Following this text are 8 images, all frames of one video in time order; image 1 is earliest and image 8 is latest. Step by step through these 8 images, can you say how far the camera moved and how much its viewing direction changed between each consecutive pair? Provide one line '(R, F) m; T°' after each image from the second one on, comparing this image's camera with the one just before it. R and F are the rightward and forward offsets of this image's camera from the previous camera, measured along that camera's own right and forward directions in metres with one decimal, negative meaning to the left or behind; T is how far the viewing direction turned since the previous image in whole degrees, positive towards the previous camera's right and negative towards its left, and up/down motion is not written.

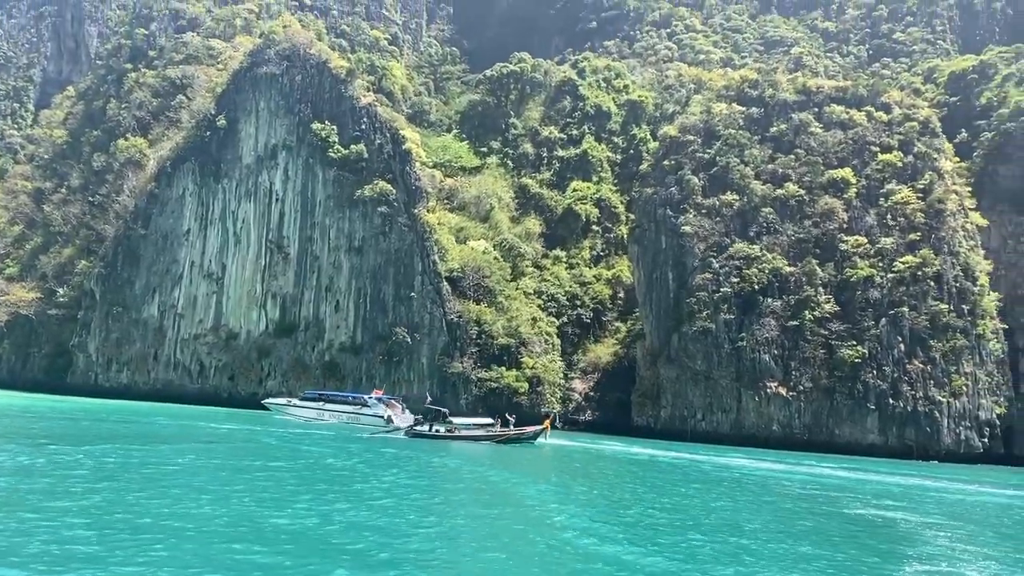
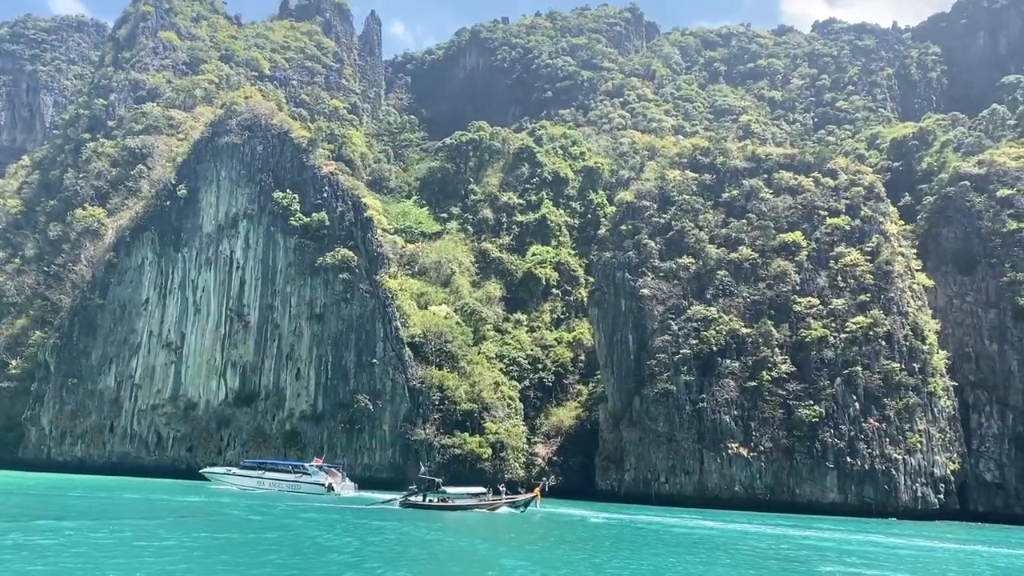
(-0.1, -0.3) m; +3°
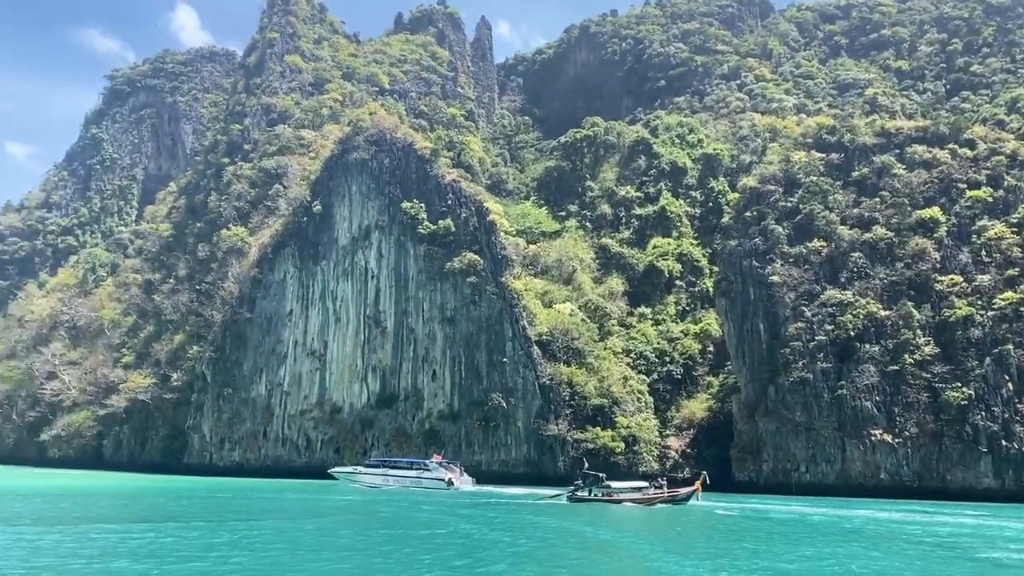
(-0.2, -0.5) m; -8°
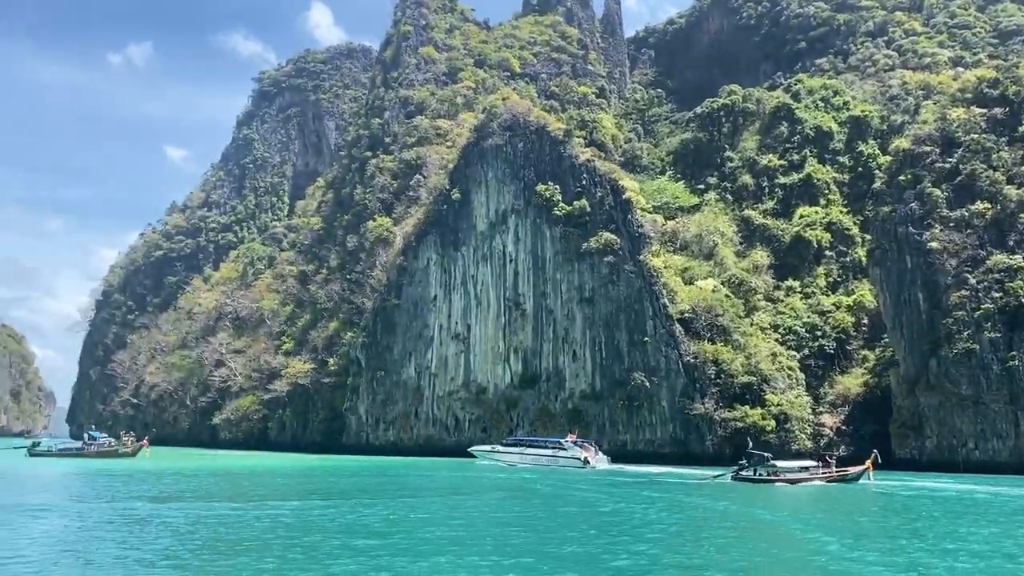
(-0.1, -0.1) m; -9°
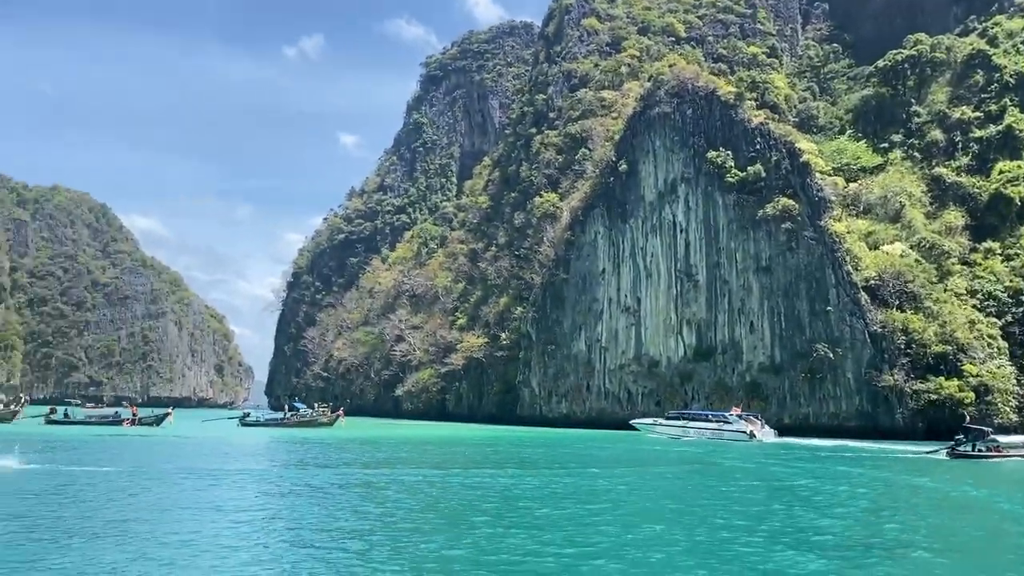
(-0.2, -0.1) m; -11°
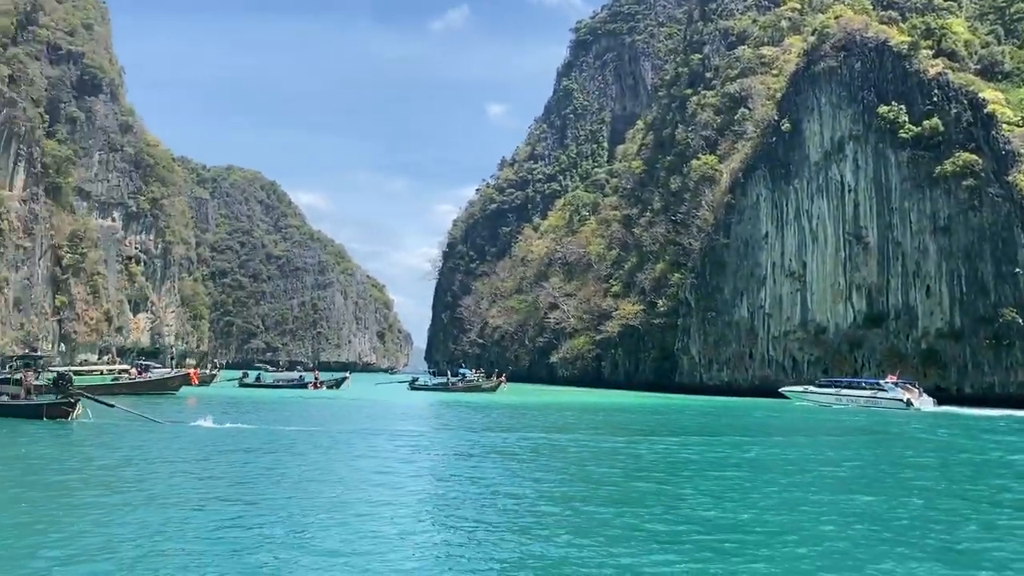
(-0.4, -0.2) m; -10°
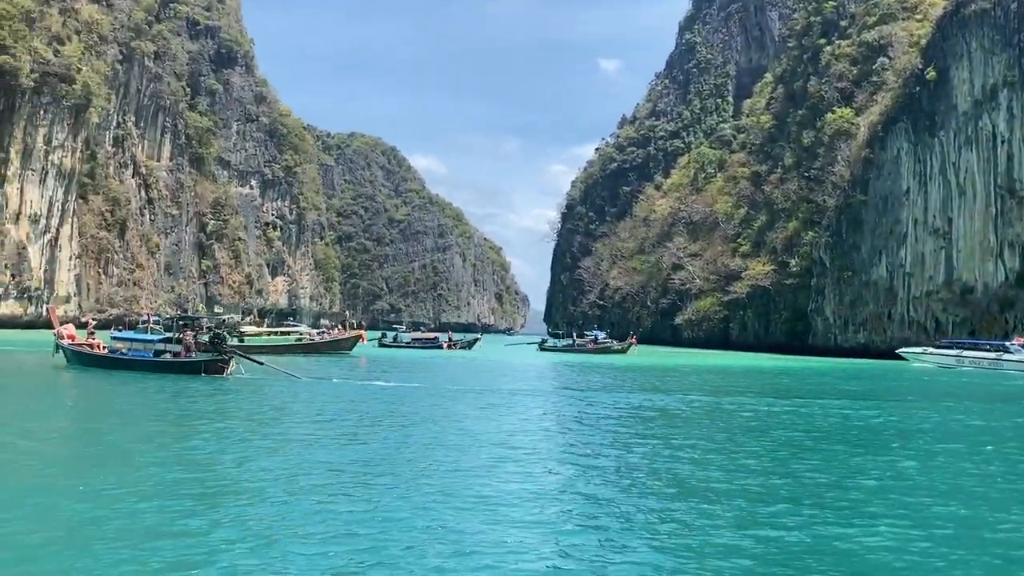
(-0.7, -0.2) m; -7°
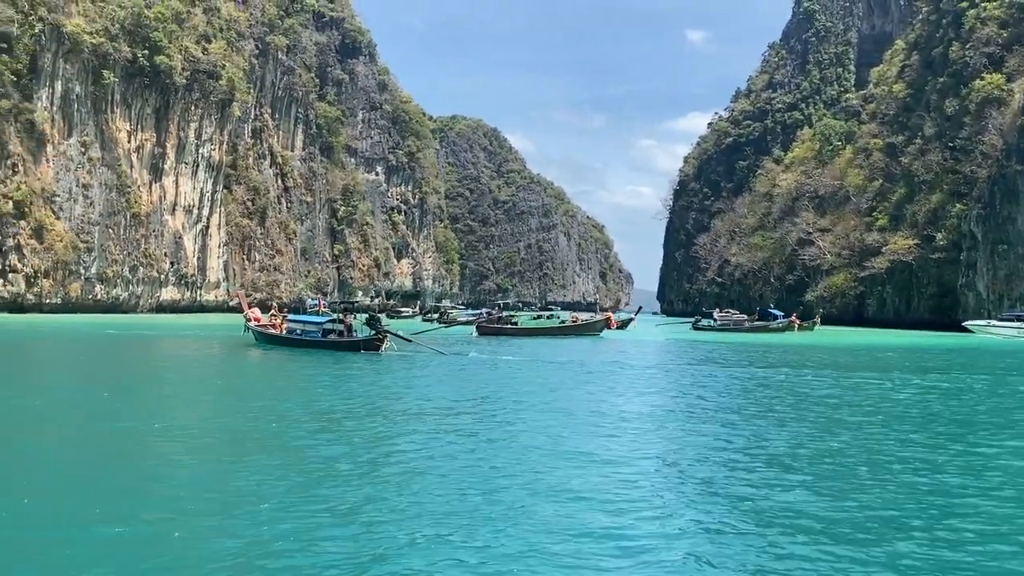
(-2.5, -0.8) m; -6°
